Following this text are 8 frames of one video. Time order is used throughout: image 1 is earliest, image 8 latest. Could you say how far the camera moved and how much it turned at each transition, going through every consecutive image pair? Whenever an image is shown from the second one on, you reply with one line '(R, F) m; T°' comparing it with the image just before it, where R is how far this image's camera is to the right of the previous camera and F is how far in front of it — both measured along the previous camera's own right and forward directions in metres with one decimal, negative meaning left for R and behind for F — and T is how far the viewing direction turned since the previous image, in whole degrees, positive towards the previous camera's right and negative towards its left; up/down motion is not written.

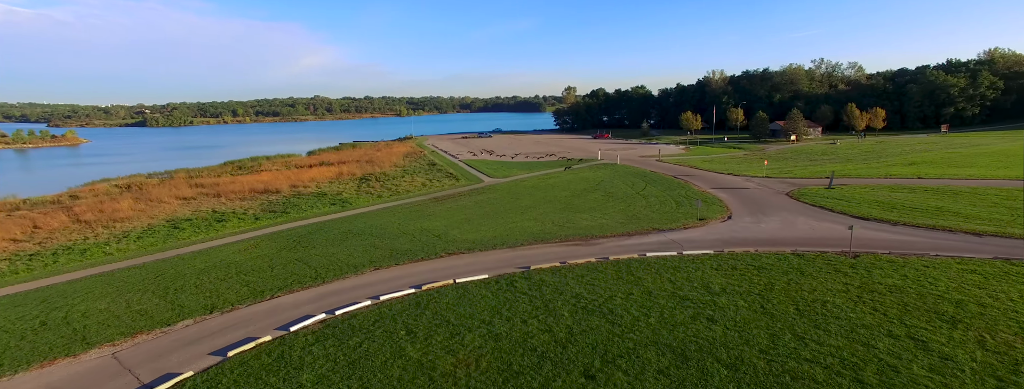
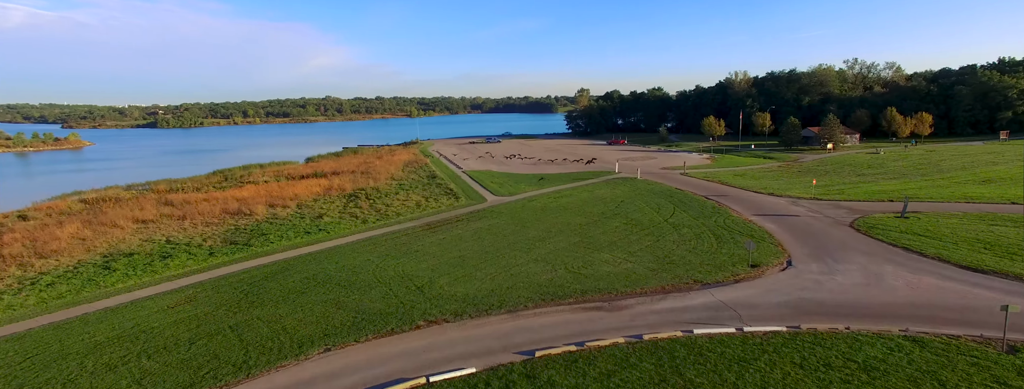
(+0.2, +3.1) m; -1°
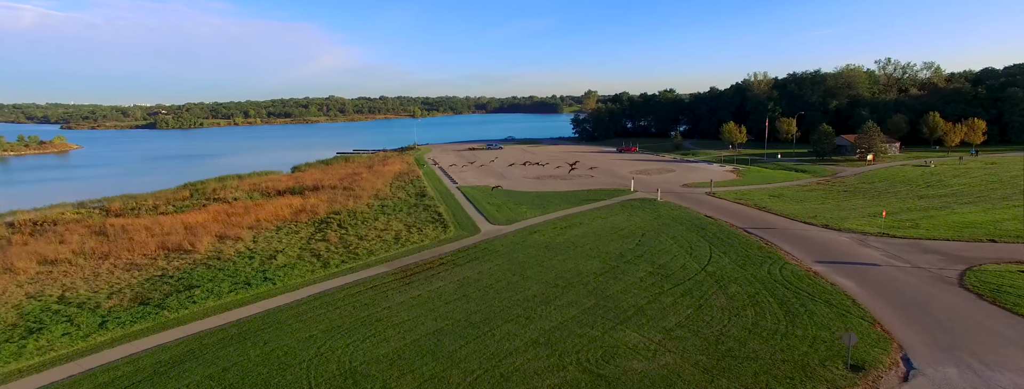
(+0.3, +3.7) m; -1°
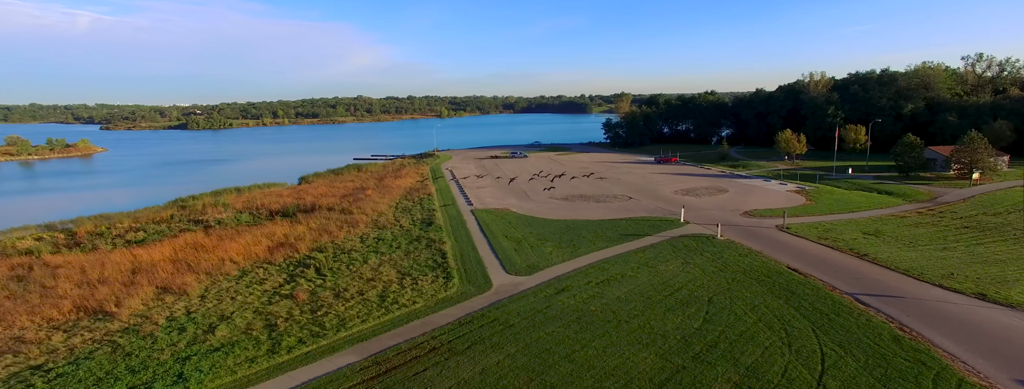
(+0.2, +4.5) m; -3°
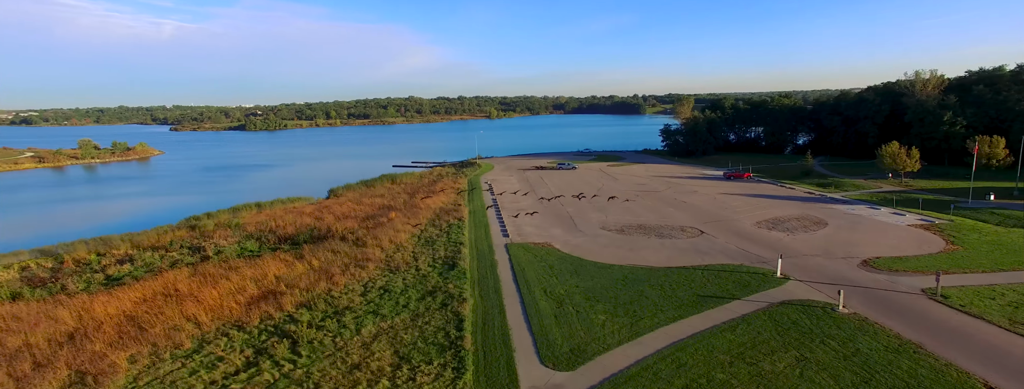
(+0.2, +4.6) m; -6°
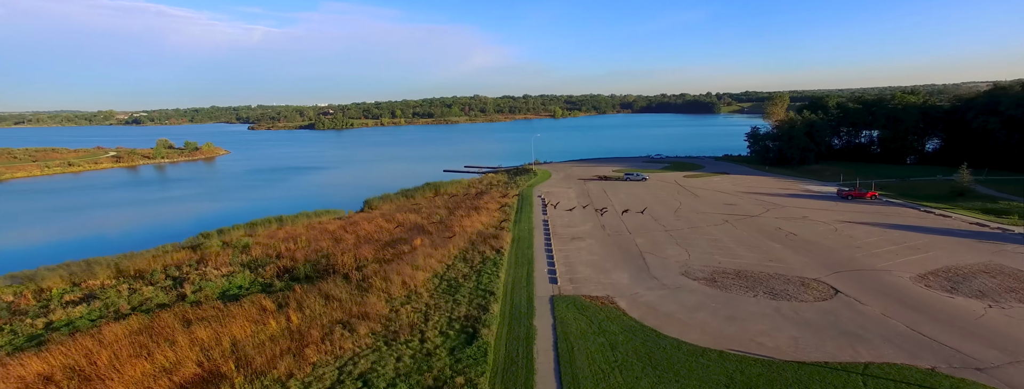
(+0.5, +5.8) m; -8°
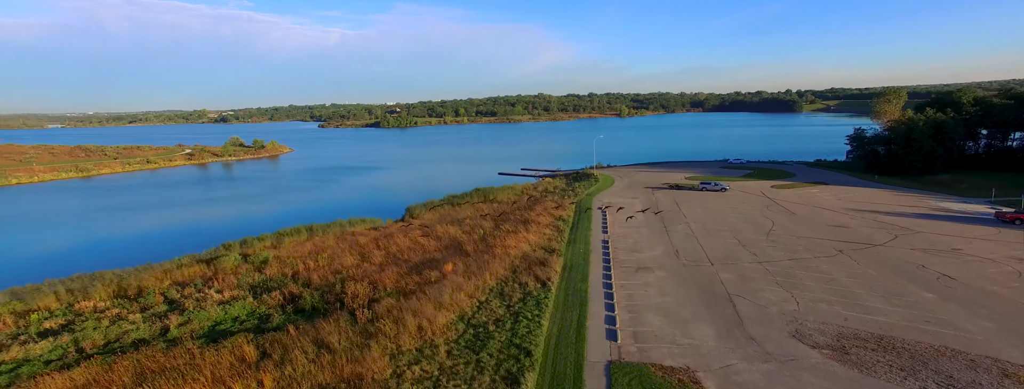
(+0.4, +4.2) m; -7°
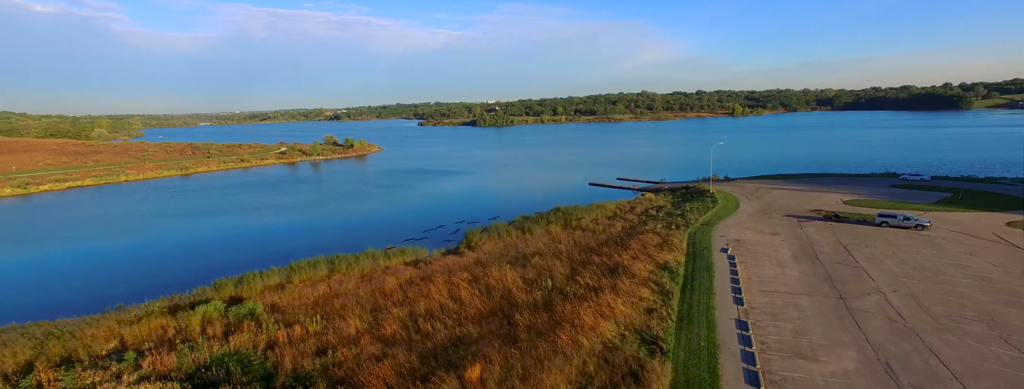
(+0.5, +8.0) m; -12°
